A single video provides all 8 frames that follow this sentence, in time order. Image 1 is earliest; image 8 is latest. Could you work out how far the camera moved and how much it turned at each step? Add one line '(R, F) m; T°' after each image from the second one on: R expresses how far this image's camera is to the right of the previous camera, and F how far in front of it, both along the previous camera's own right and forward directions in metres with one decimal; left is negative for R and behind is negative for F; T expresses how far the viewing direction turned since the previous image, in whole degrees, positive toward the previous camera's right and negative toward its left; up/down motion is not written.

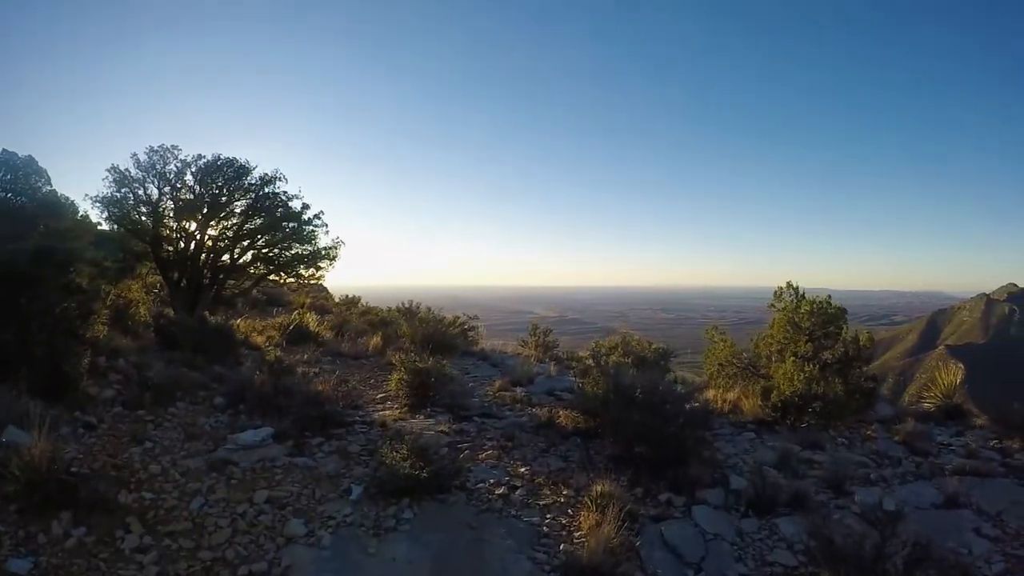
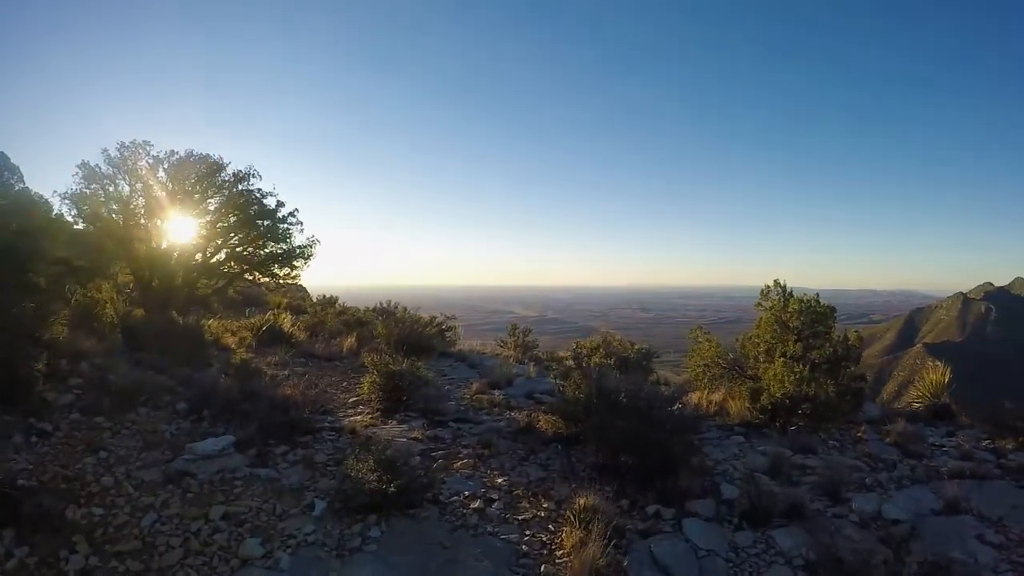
(+0.1, +0.4) m; +1°
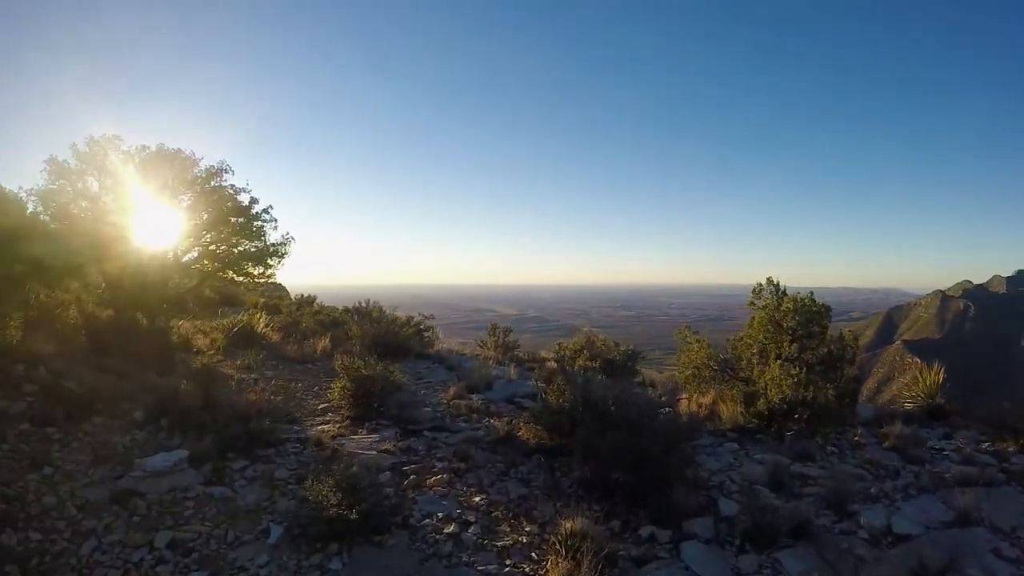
(+0.1, +0.5) m; +1°
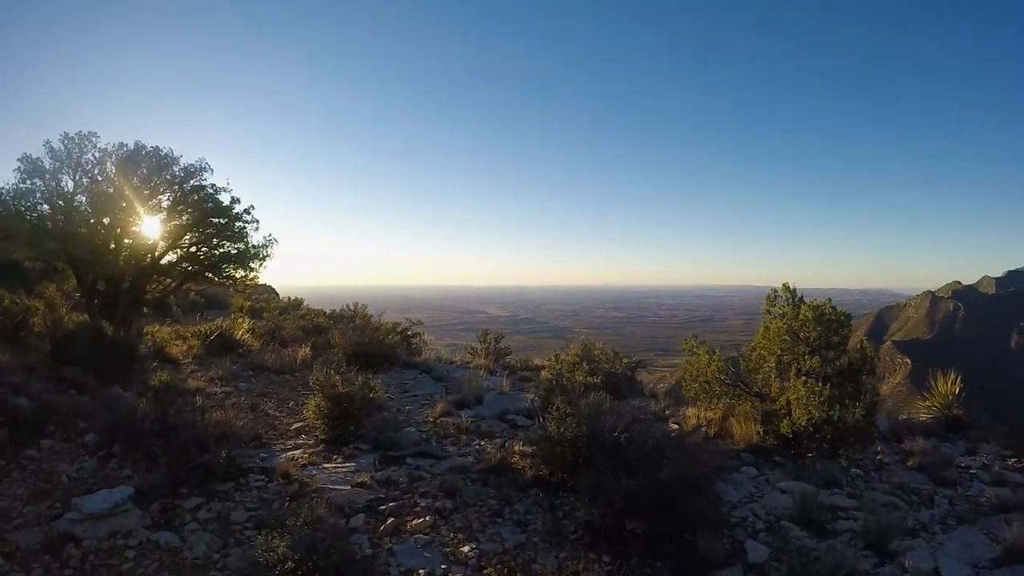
(0.0, +0.7) m; +1°
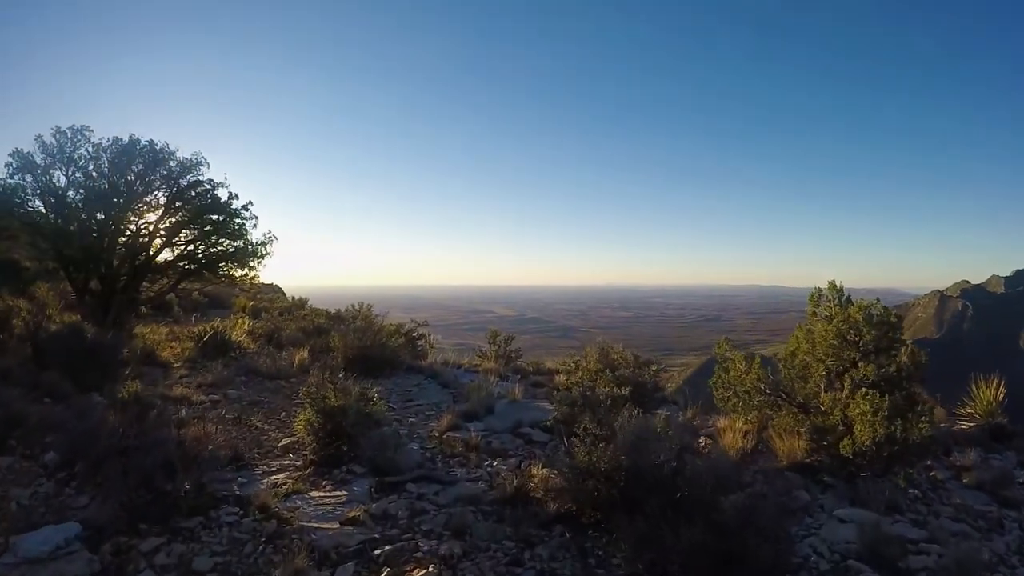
(-0.1, +0.8) m; -1°
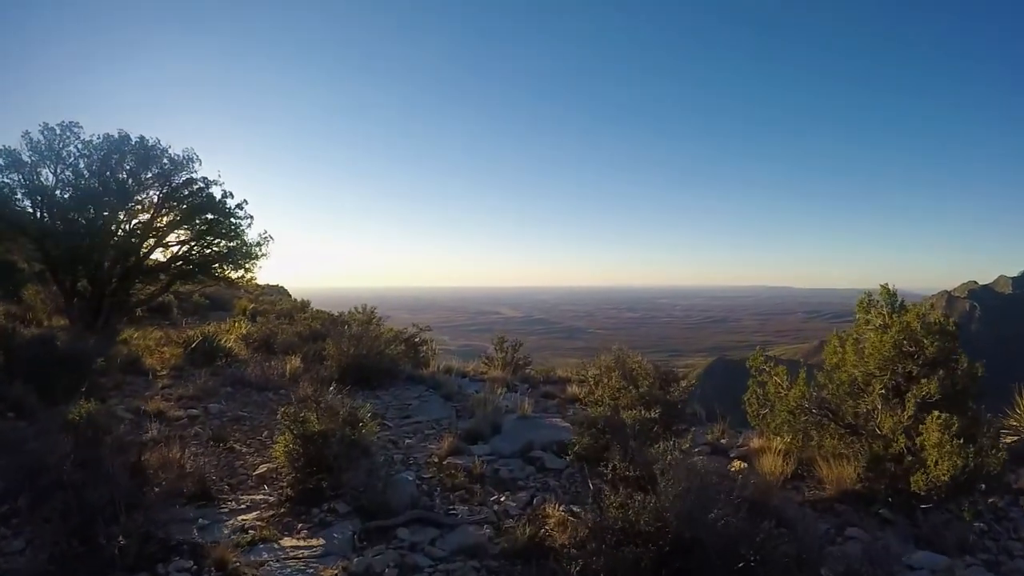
(0.0, +0.8) m; -1°
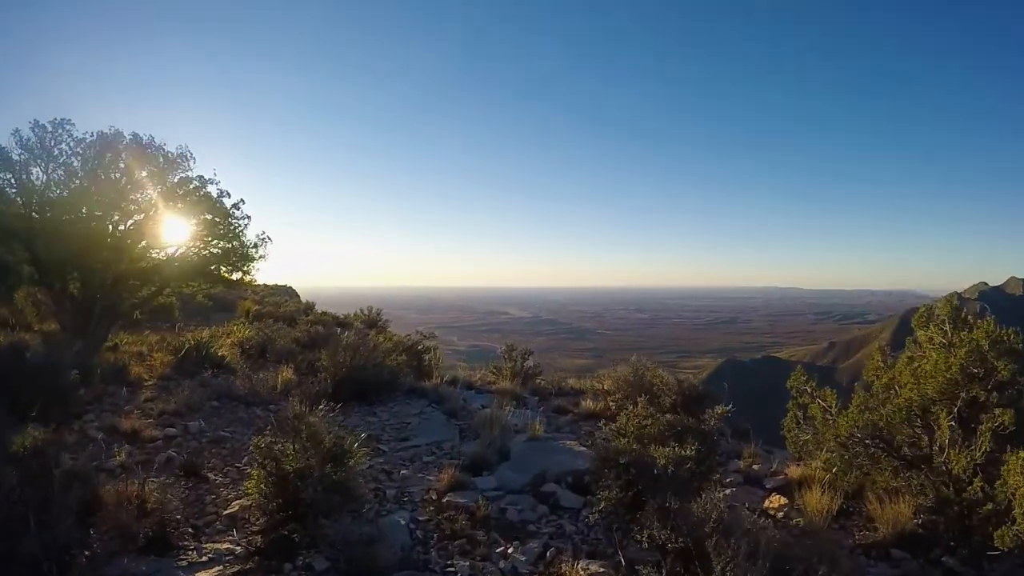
(0.0, +0.7) m; -1°
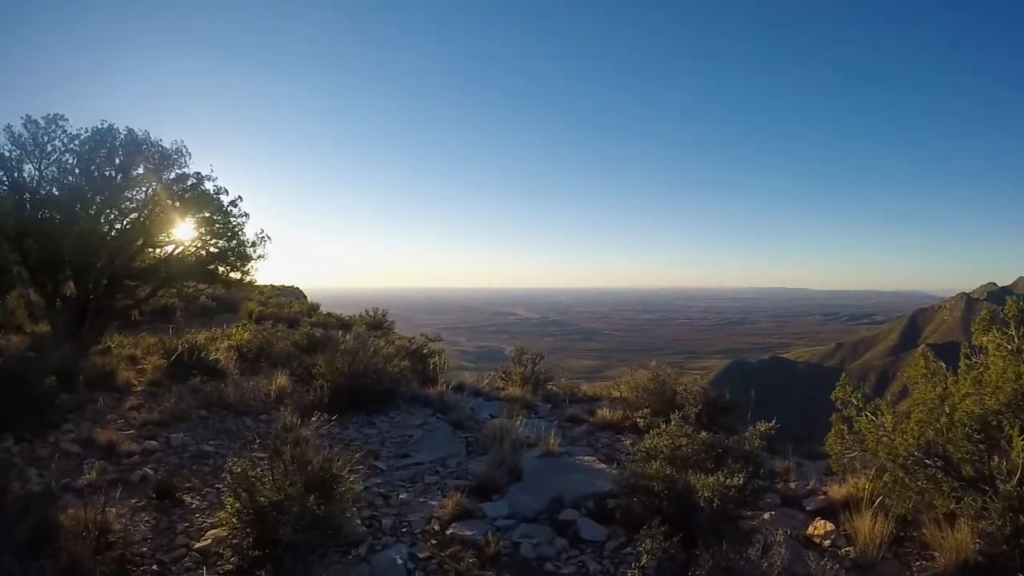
(0.0, +0.6) m; -1°
